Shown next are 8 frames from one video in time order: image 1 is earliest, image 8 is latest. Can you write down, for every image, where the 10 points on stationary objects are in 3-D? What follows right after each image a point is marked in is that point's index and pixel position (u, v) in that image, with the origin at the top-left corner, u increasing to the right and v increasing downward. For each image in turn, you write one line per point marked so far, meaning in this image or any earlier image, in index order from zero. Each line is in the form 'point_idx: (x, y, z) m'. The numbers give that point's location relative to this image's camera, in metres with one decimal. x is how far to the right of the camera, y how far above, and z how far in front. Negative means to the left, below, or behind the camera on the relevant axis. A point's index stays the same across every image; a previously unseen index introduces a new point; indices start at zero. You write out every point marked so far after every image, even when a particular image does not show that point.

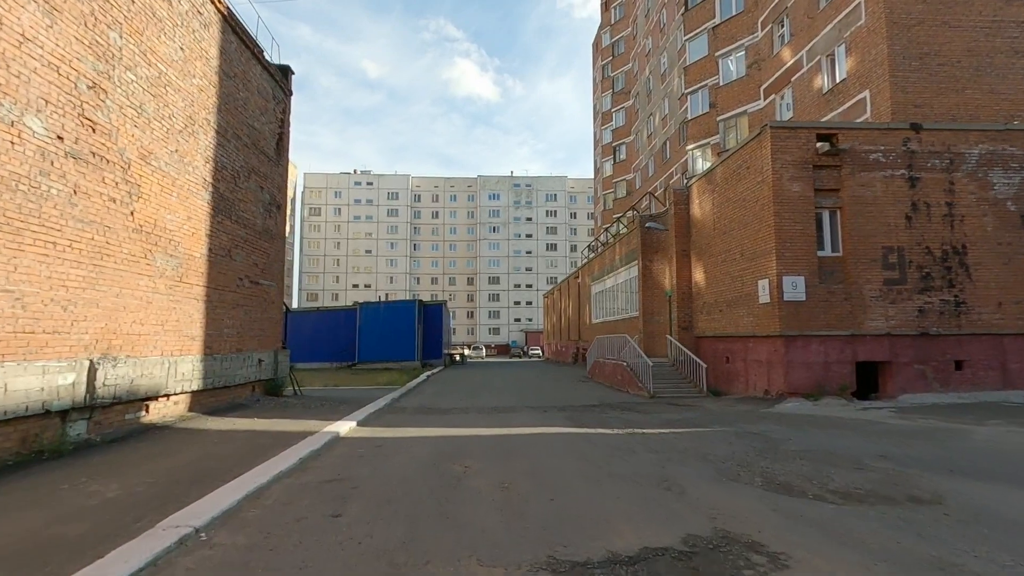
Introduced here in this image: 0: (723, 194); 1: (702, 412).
0: (+6.7, +3.0, +17.2) m
1: (+4.7, -3.0, +13.4) m
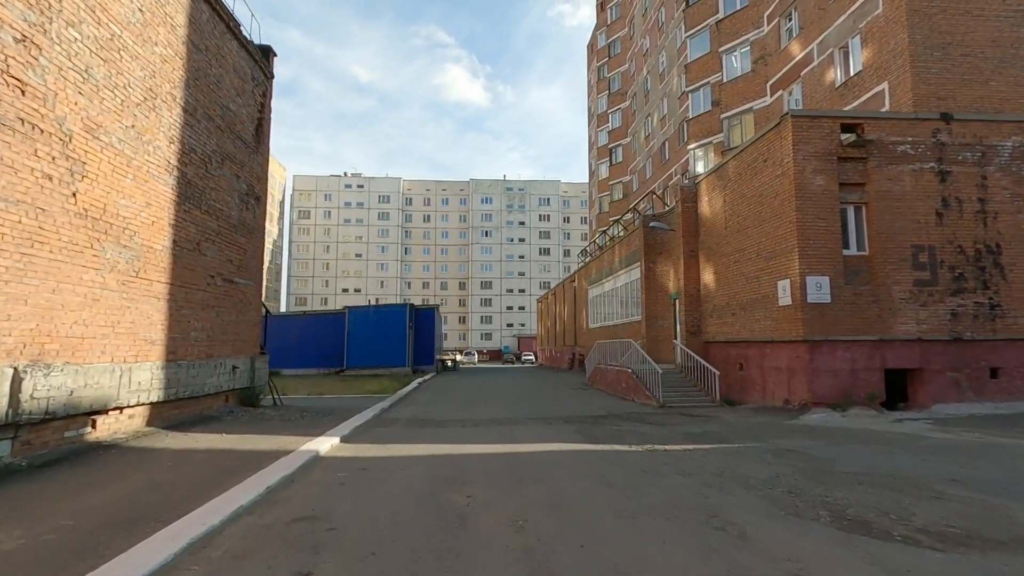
0: (+6.6, +2.9, +16.2) m
1: (+4.7, -3.0, +12.2) m
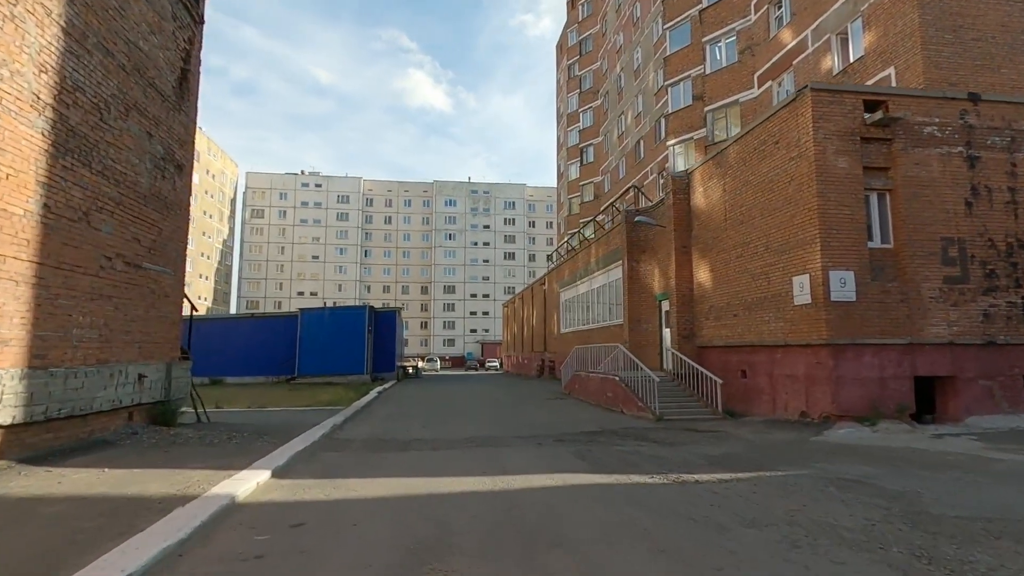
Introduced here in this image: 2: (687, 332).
0: (+6.1, +3.0, +14.5) m
1: (+4.3, -2.9, +10.4) m
2: (+5.4, -1.4, +16.9) m
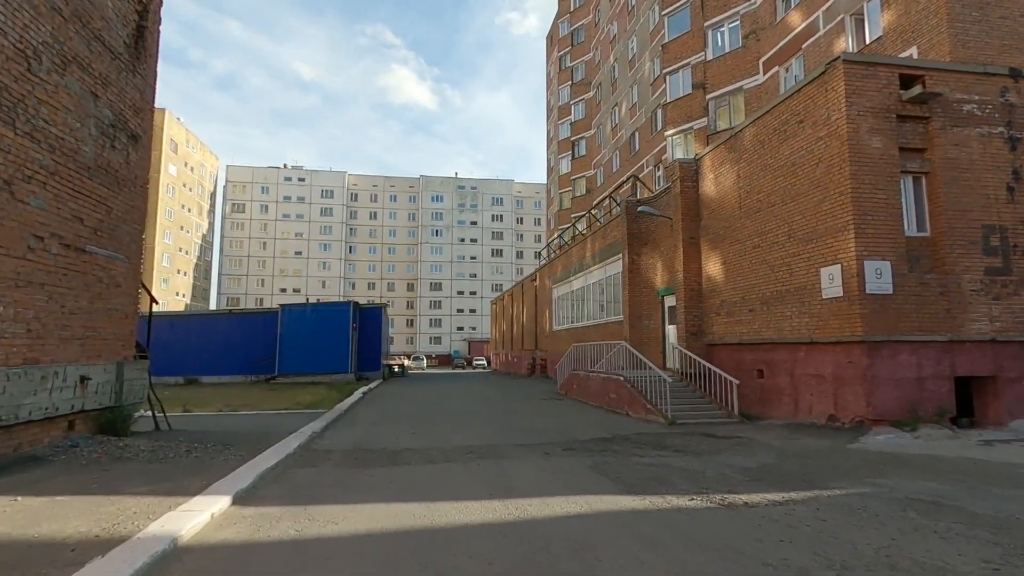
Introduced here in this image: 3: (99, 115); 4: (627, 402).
0: (+6.0, +3.1, +13.5) m
1: (+4.4, -2.8, +9.3) m
2: (+5.3, -1.2, +15.8) m
3: (-6.3, +2.6, +8.3) m
4: (+3.1, -3.0, +14.7) m
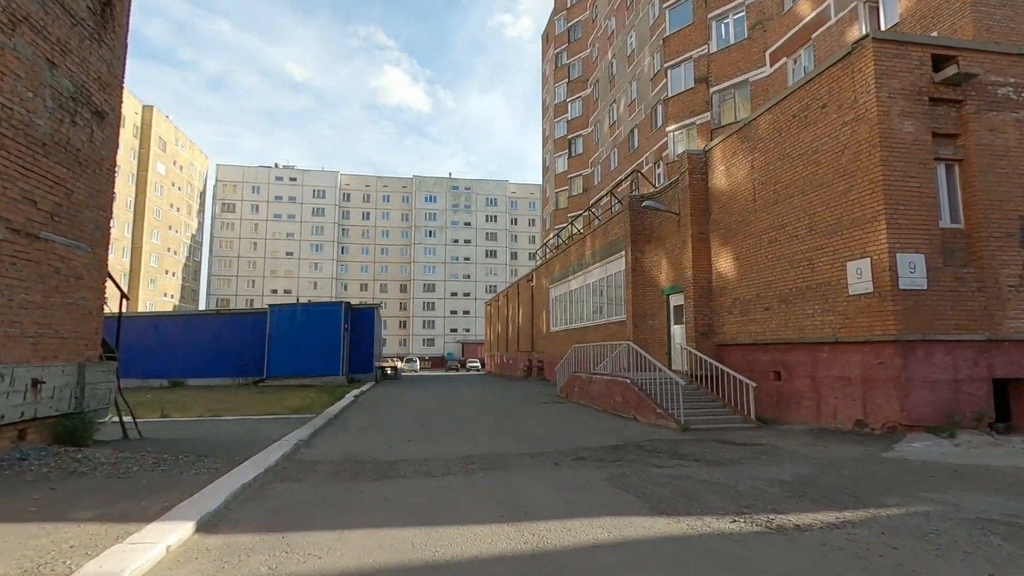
0: (+6.1, +3.2, +12.7) m
1: (+4.5, -2.7, +8.5) m
2: (+5.3, -1.1, +15.0) m
3: (-6.2, +2.7, +7.4) m
4: (+3.1, -3.0, +13.9) m
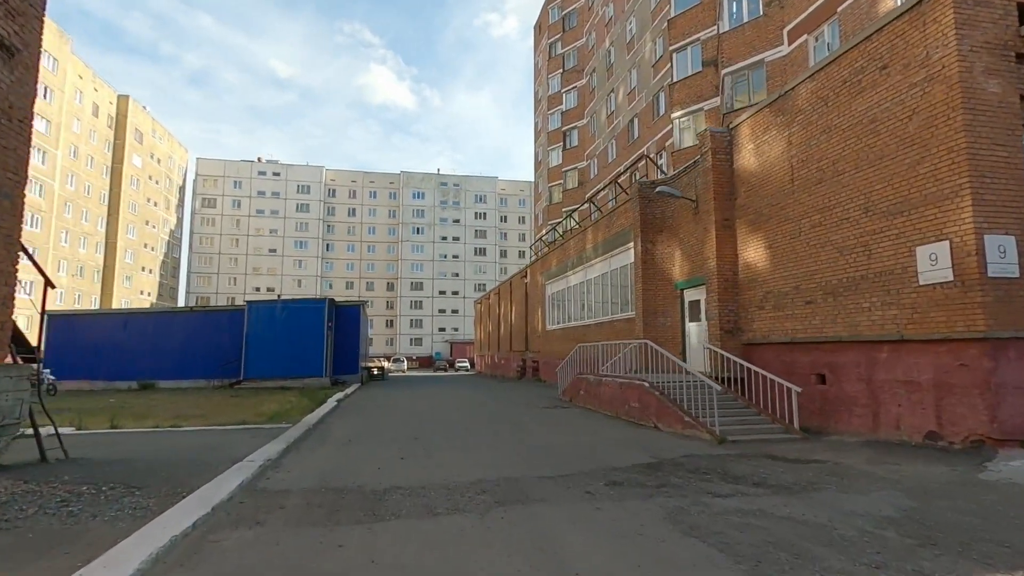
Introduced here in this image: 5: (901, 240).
0: (+6.2, +3.4, +11.2) m
1: (+4.7, -2.5, +6.9) m
2: (+5.4, -0.9, +13.5) m
3: (-5.9, +2.9, +5.6) m
4: (+3.2, -2.8, +12.2) m
5: (+6.6, +0.8, +9.3) m
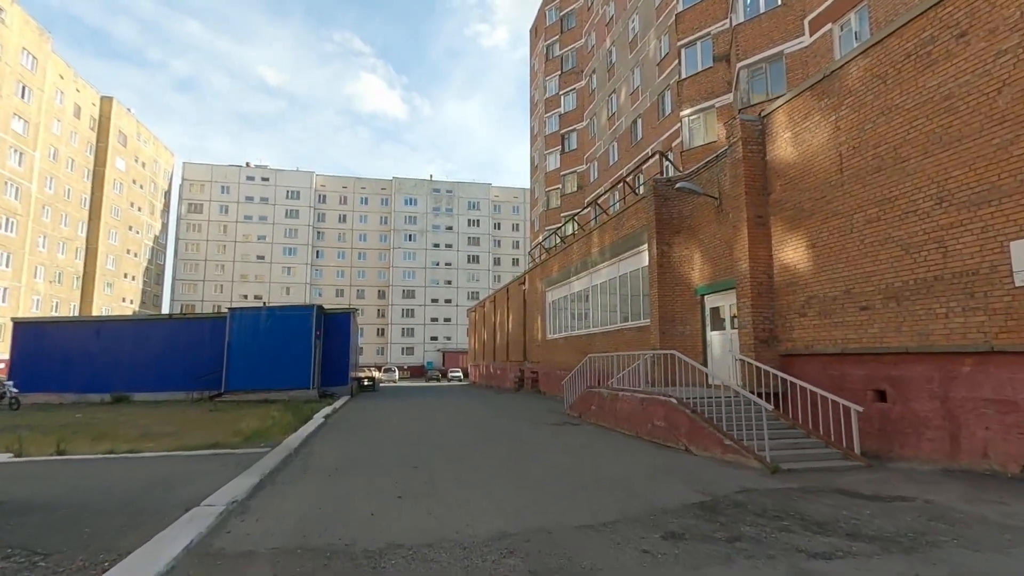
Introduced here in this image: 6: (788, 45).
0: (+6.5, +3.3, +9.8) m
1: (+5.0, -2.5, +5.5) m
2: (+5.6, -1.0, +12.0) m
3: (-5.5, +3.0, +4.0) m
4: (+3.5, -2.9, +10.8) m
5: (+6.9, +0.8, +7.9) m
6: (+9.7, +8.6, +19.4) m
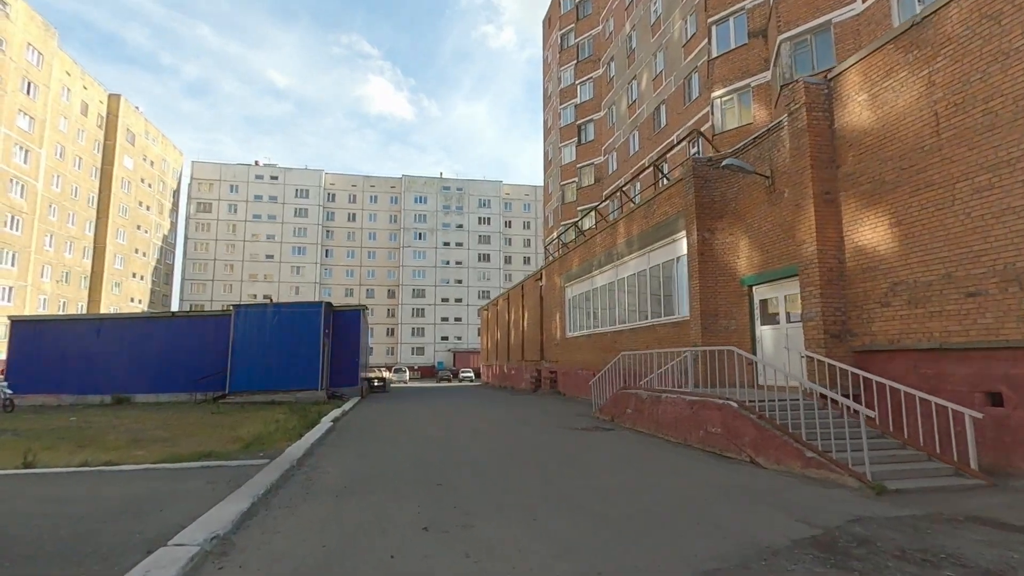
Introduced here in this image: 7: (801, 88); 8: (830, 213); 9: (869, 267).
0: (+7.1, +3.6, +8.2) m
1: (+5.6, -2.2, +3.9) m
2: (+6.2, -0.7, +10.4) m
3: (-5.0, +3.2, +2.6) m
4: (+4.1, -2.6, +9.2) m
5: (+7.4, +1.0, +6.3) m
6: (+10.5, +8.8, +17.7) m
7: (+6.0, +4.1, +11.3) m
8: (+6.3, +1.5, +10.9) m
9: (+6.6, +0.4, +10.1) m
